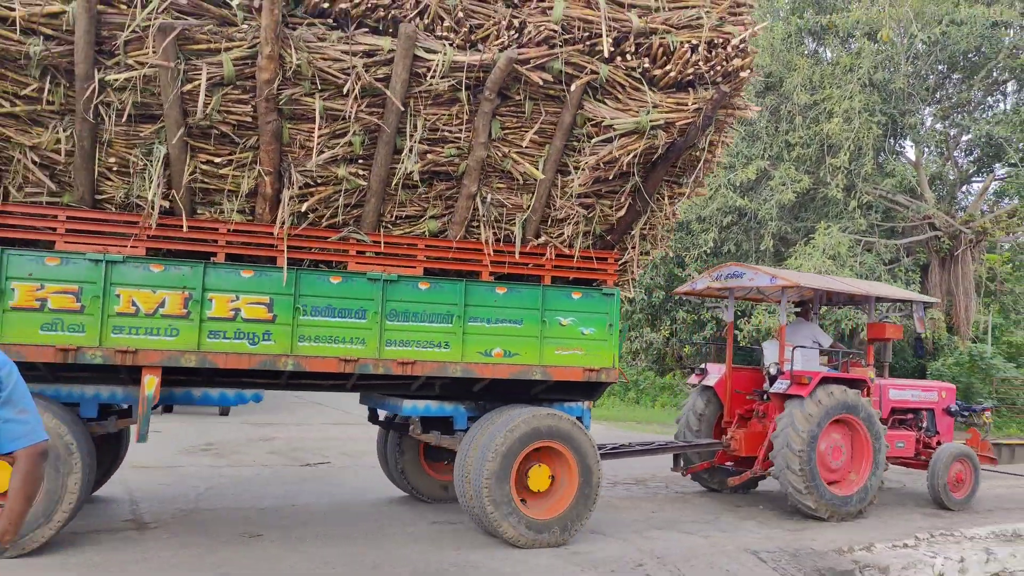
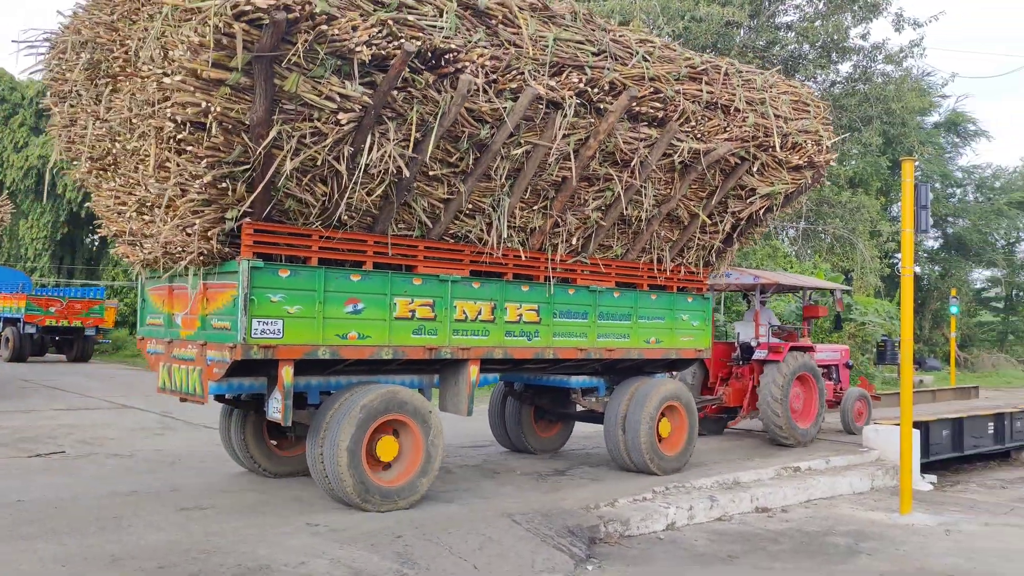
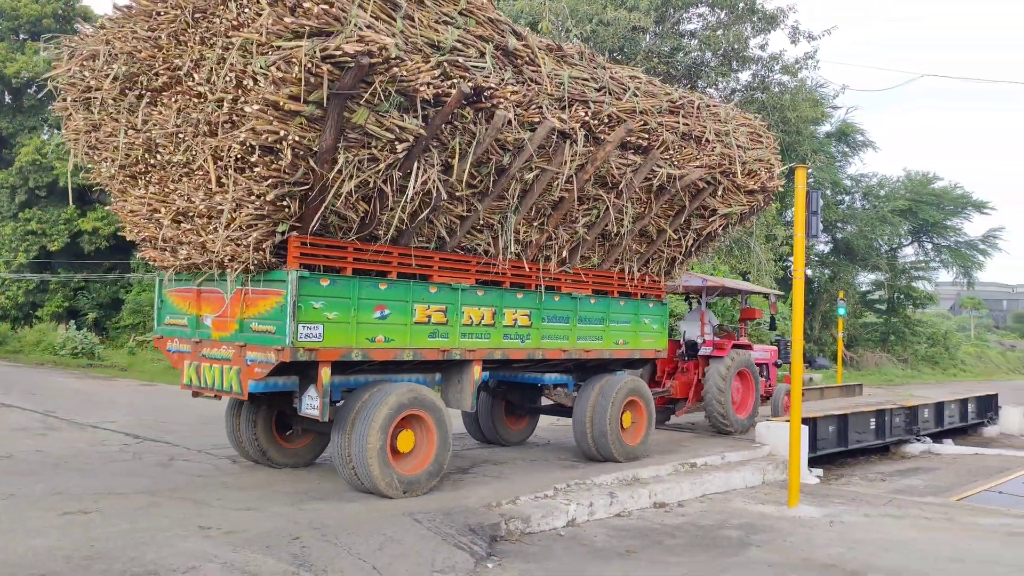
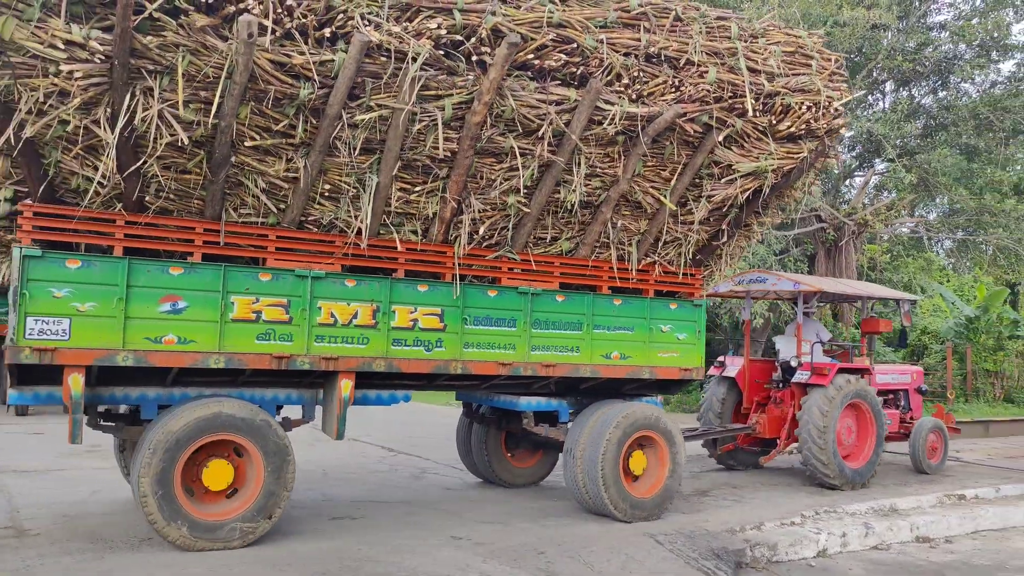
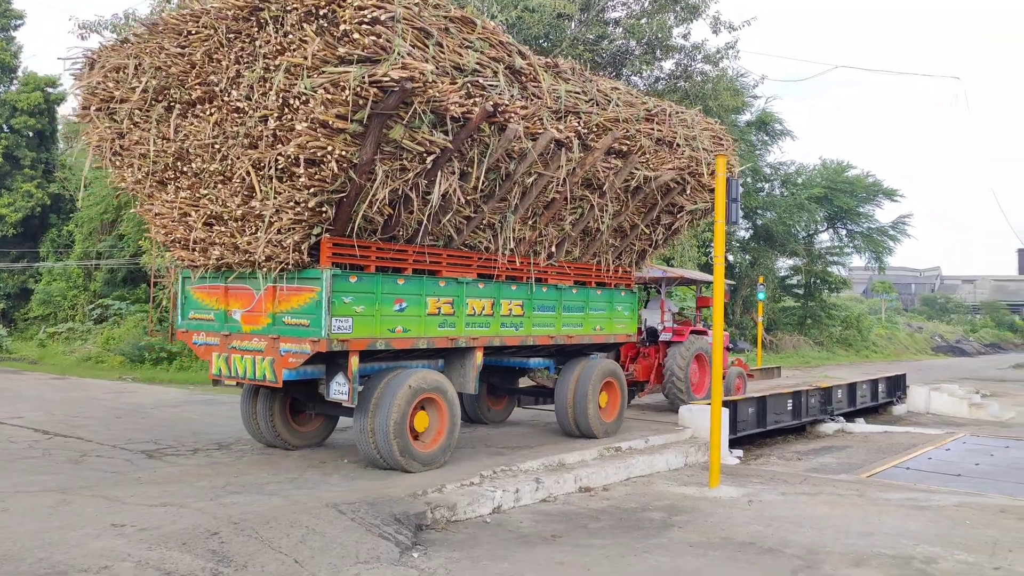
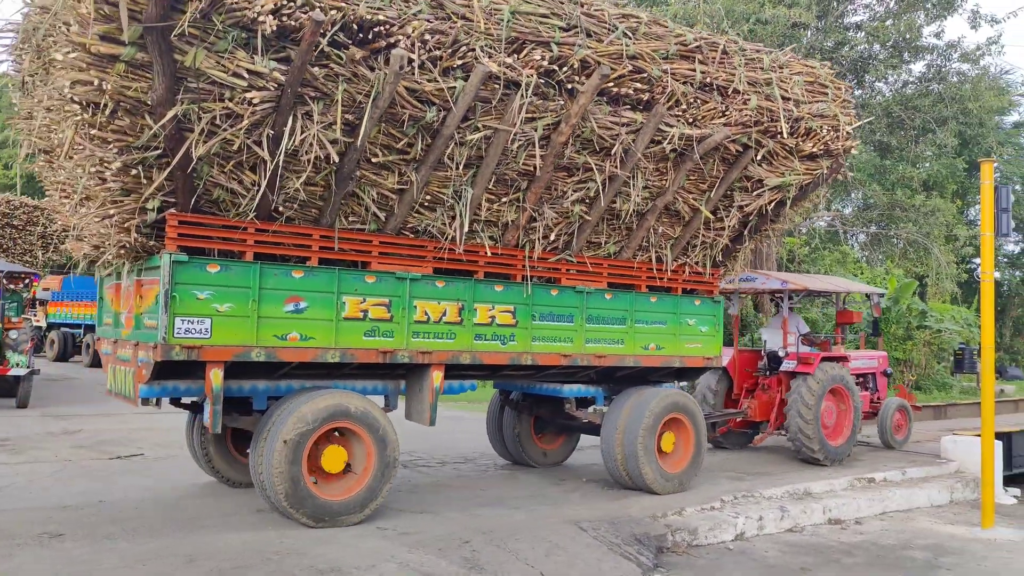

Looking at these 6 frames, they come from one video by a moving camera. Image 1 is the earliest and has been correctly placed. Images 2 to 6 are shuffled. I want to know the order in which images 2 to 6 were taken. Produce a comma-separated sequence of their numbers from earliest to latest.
4, 6, 2, 3, 5
